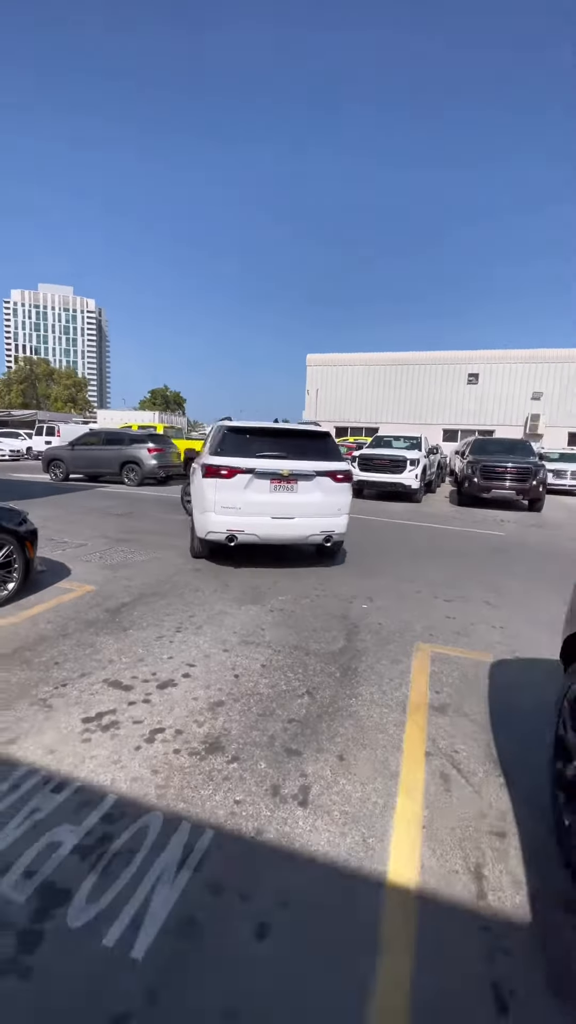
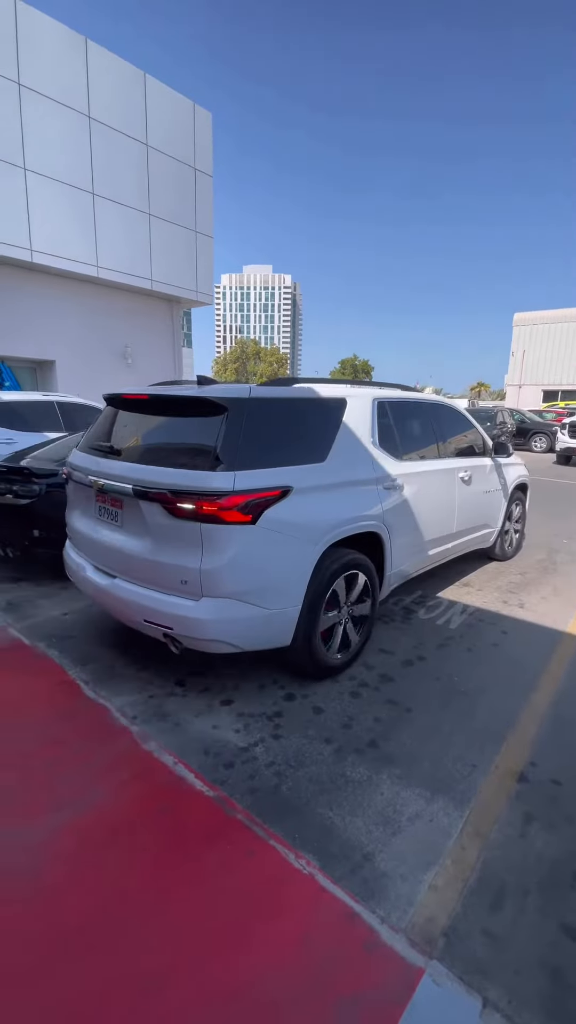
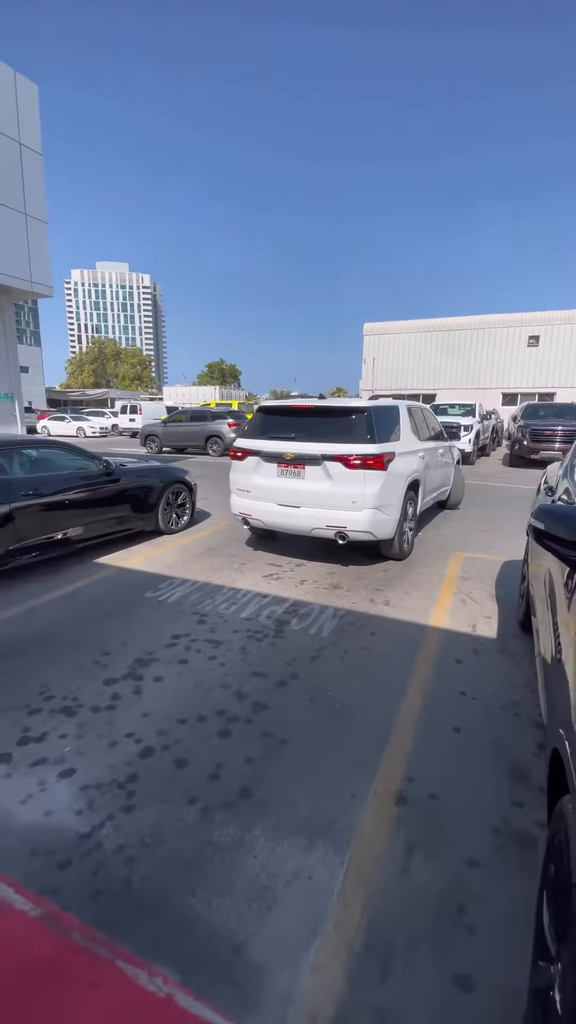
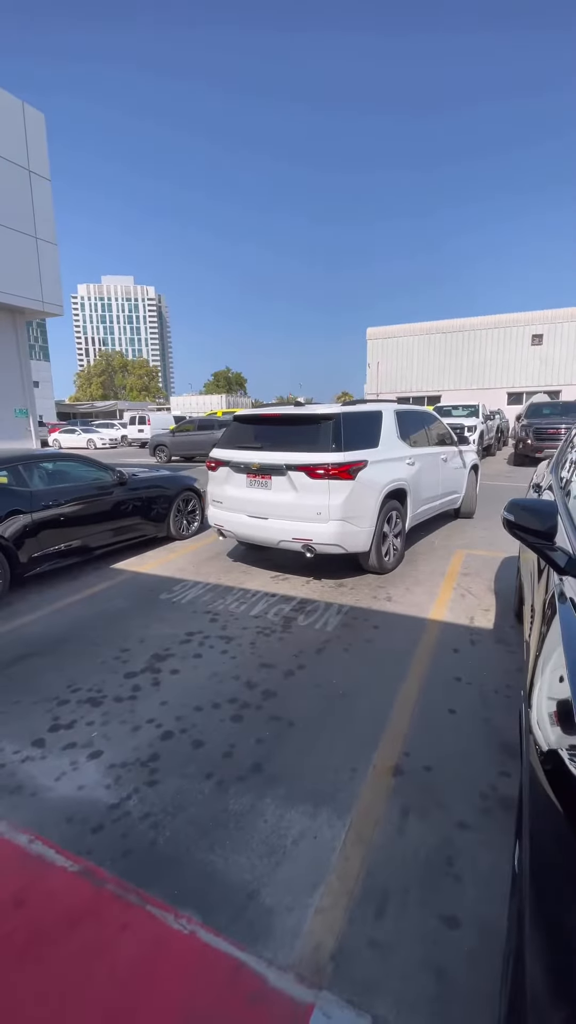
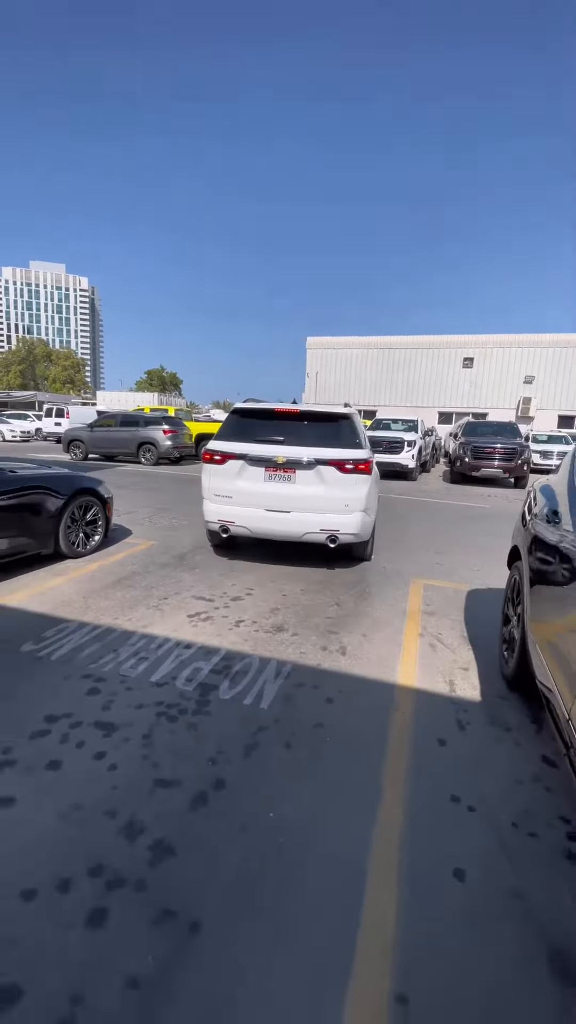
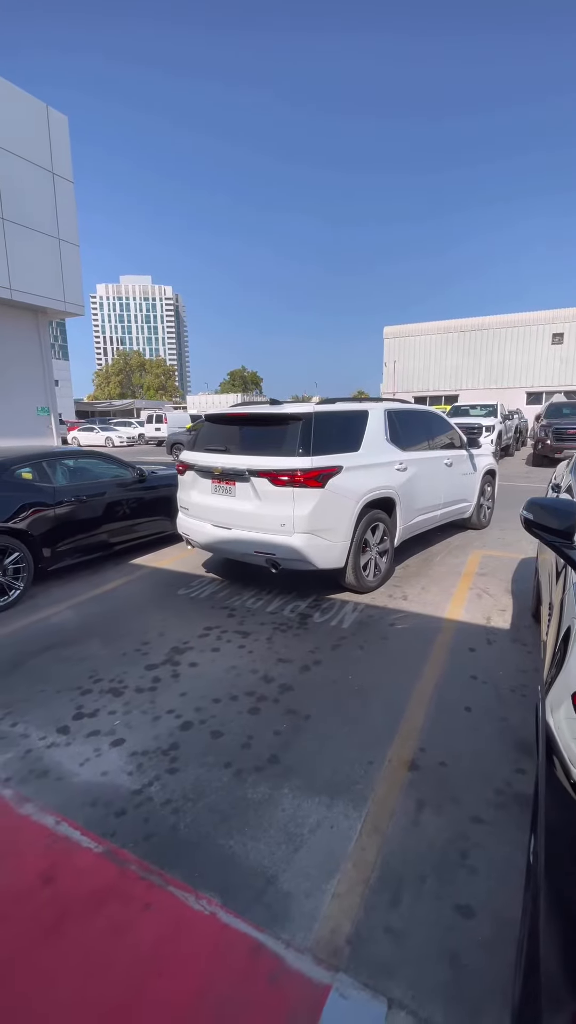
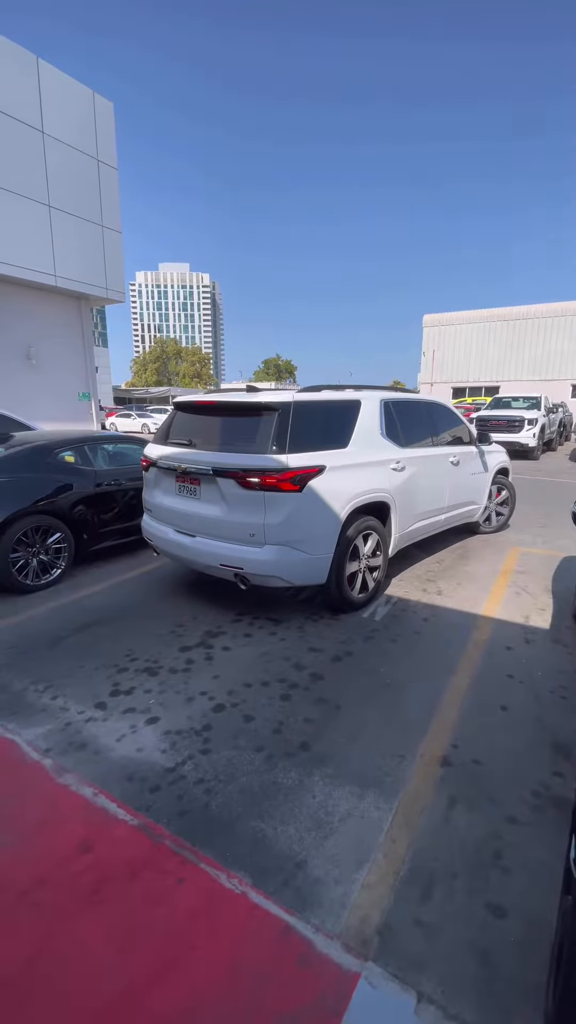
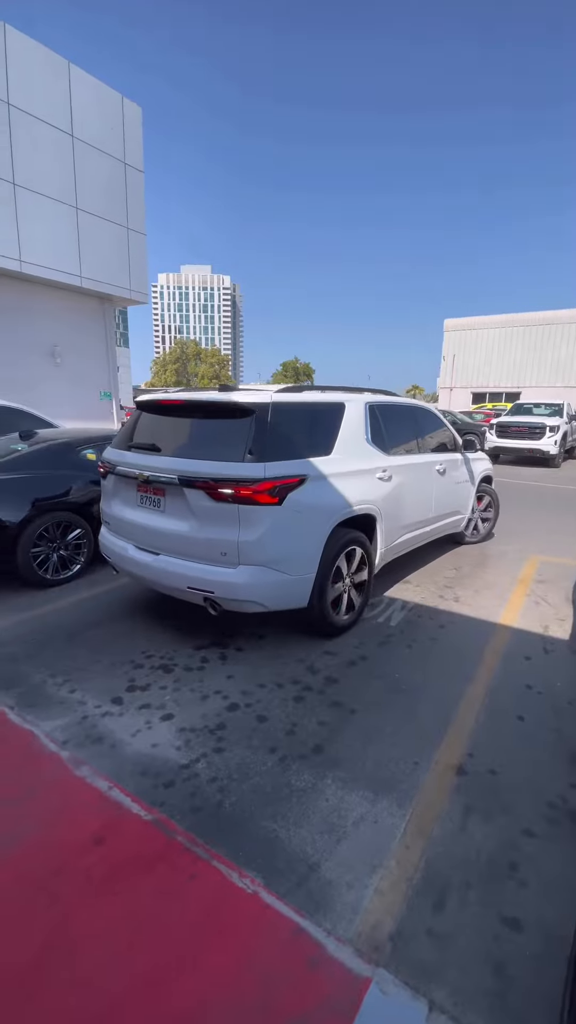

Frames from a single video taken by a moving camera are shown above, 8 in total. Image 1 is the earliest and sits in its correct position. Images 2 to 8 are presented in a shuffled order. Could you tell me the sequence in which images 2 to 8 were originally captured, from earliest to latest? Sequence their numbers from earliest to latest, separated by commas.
5, 3, 4, 6, 7, 8, 2
